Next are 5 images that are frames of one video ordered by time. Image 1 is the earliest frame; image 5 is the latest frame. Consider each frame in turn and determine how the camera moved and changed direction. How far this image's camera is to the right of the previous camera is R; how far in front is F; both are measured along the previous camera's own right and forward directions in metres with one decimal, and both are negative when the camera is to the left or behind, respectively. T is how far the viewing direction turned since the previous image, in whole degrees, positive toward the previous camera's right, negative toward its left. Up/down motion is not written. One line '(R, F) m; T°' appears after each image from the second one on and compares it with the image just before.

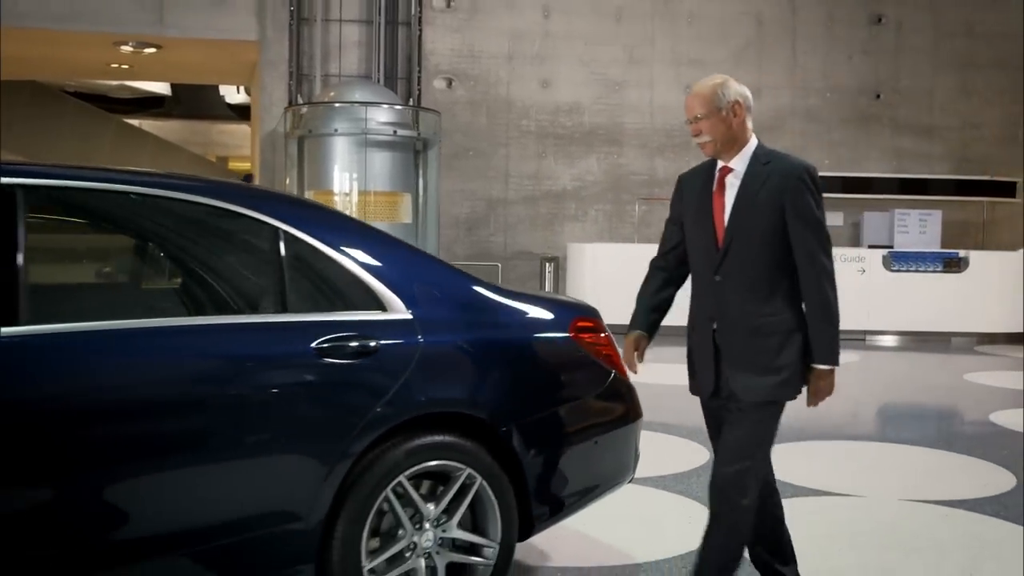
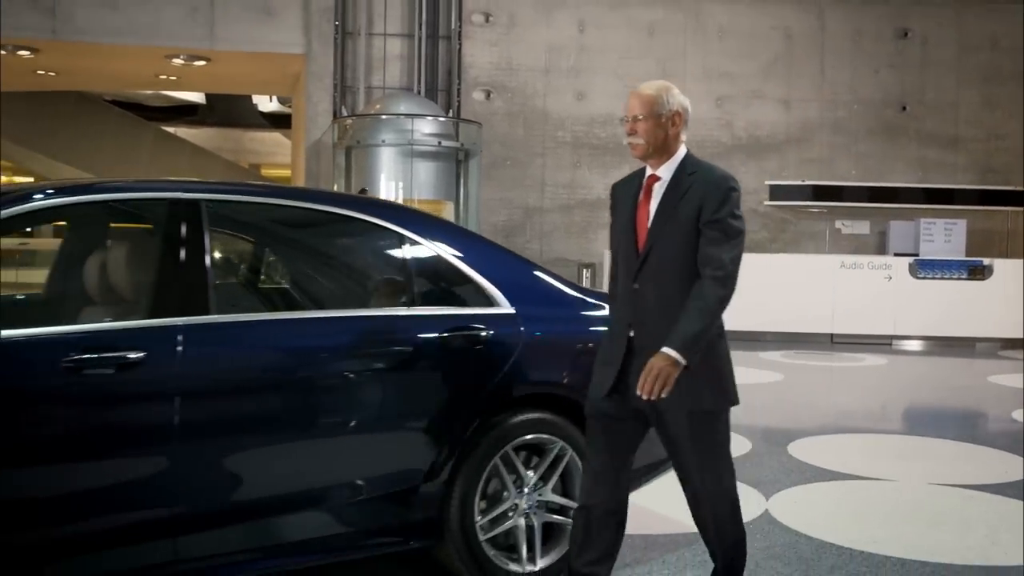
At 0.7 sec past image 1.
(-0.2, -0.4) m; -1°
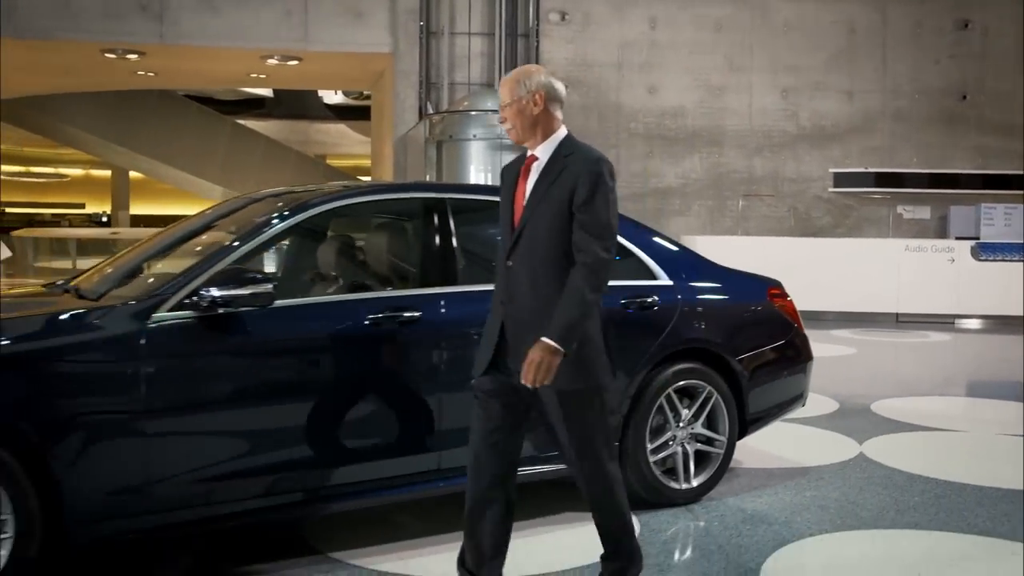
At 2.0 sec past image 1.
(-0.4, -0.8) m; -2°
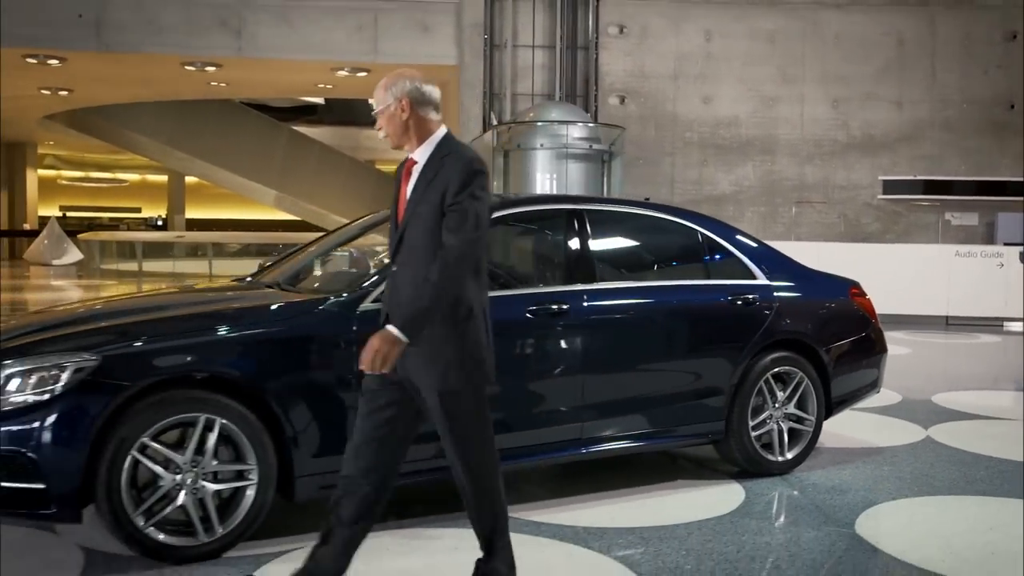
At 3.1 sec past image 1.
(-0.3, -0.6) m; -2°
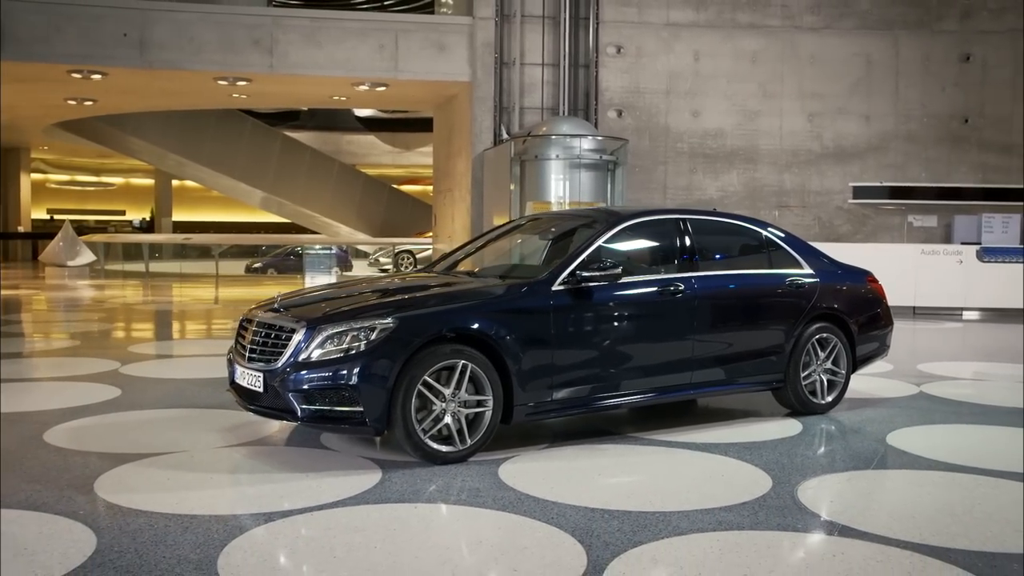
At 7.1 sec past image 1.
(-0.8, -1.4) m; +3°
